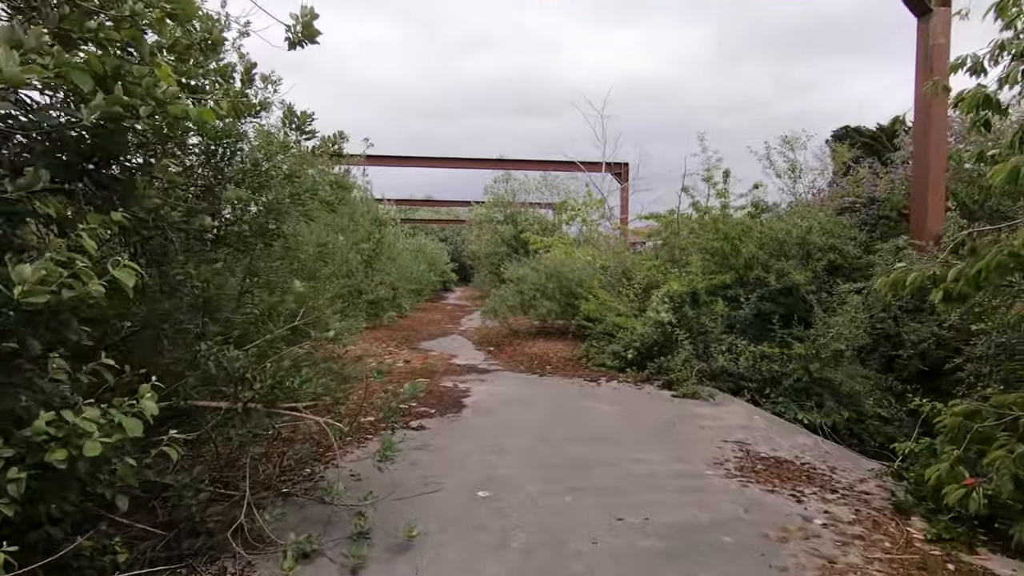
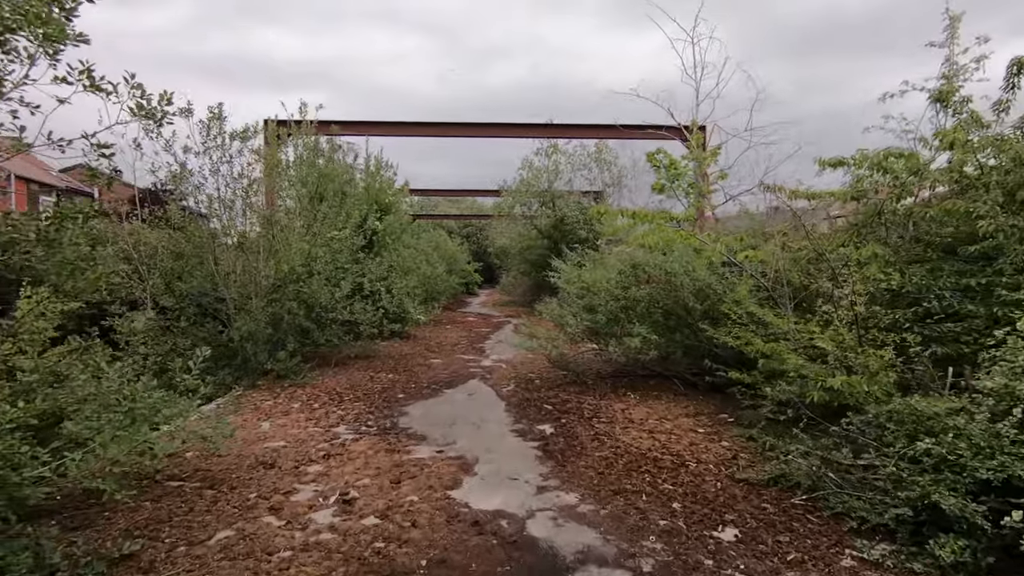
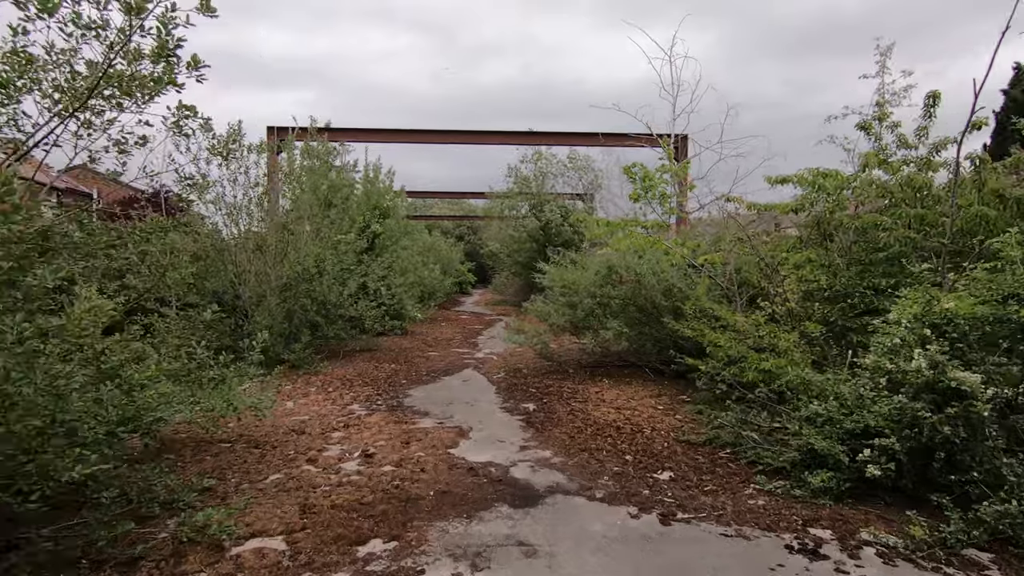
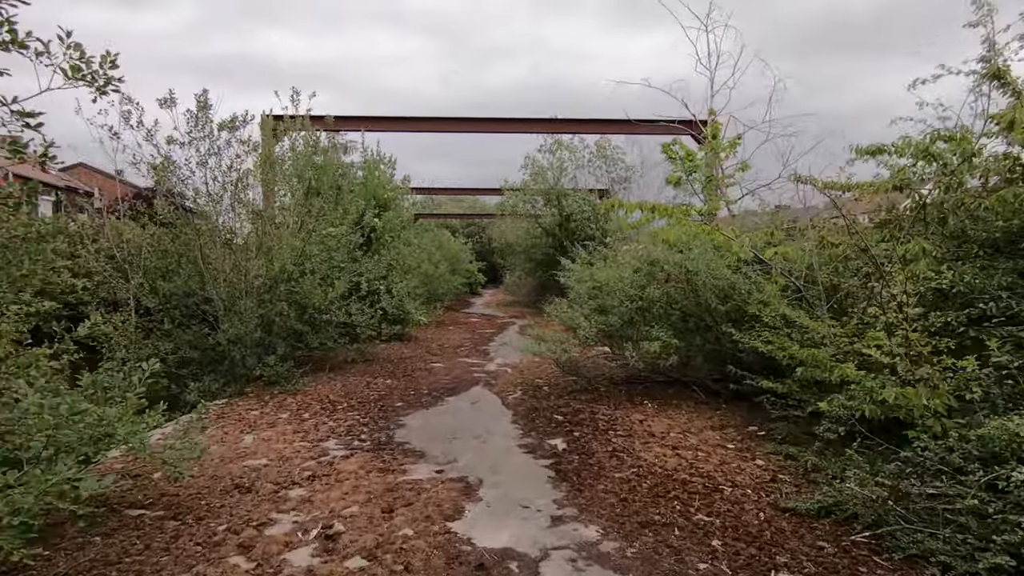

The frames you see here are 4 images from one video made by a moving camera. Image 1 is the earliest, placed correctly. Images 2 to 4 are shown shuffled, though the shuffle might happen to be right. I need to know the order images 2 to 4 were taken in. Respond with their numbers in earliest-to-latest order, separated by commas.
3, 2, 4
